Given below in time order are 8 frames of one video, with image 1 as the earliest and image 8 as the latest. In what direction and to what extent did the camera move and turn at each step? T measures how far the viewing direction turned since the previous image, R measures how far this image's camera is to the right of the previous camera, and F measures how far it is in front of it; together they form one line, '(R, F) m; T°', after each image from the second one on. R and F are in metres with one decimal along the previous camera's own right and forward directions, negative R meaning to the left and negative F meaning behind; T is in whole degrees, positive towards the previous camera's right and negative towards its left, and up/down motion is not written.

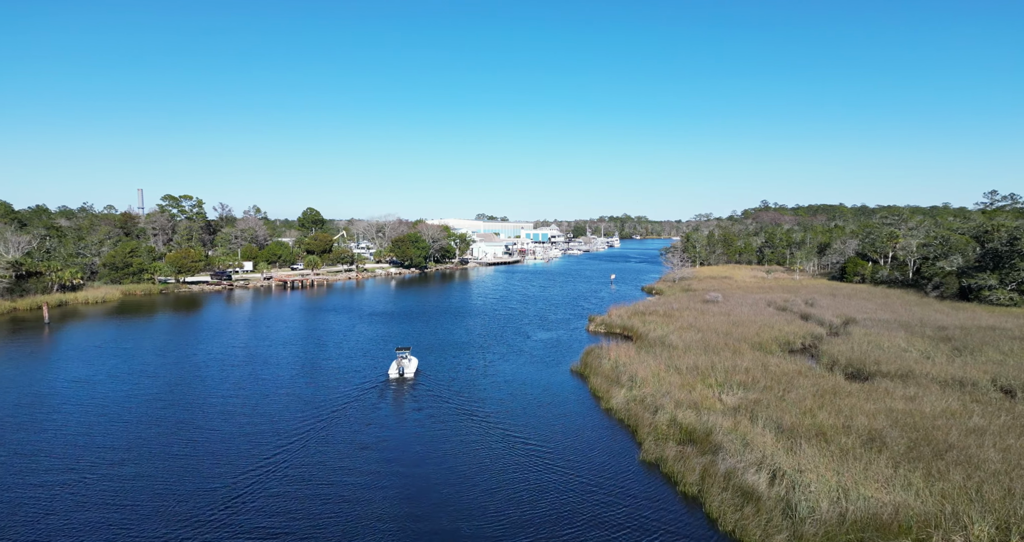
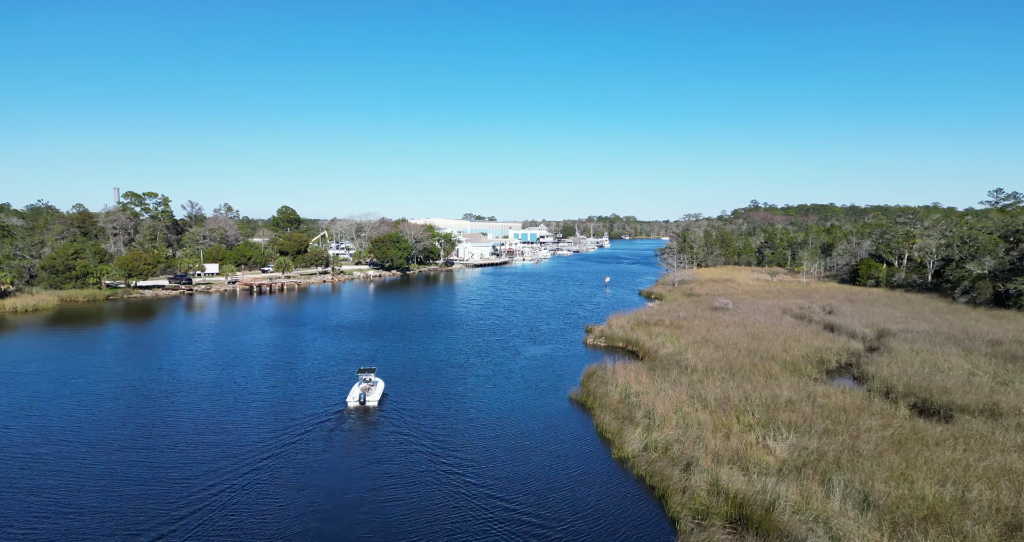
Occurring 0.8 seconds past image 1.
(+0.1, +4.5) m; +1°
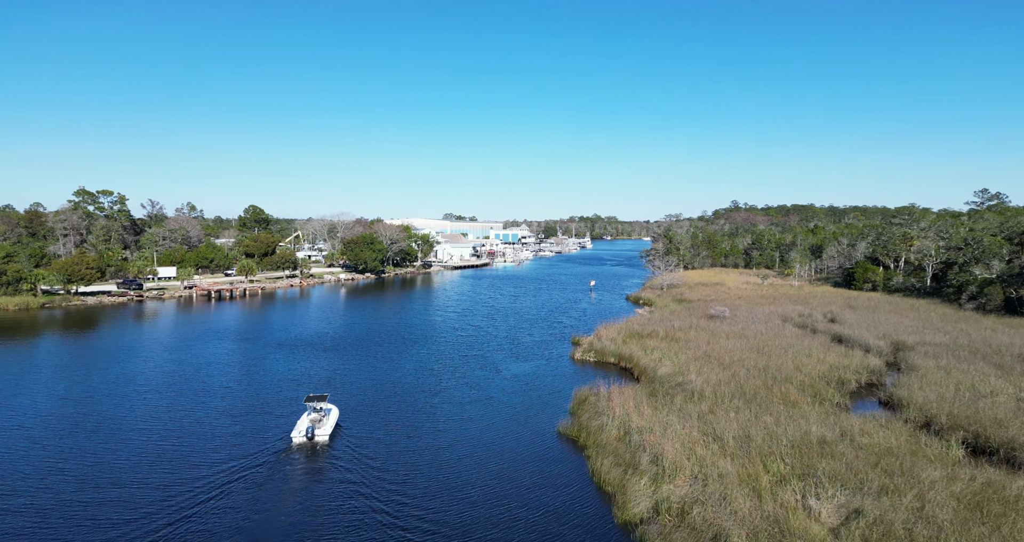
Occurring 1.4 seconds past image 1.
(+0.1, +3.3) m; +2°
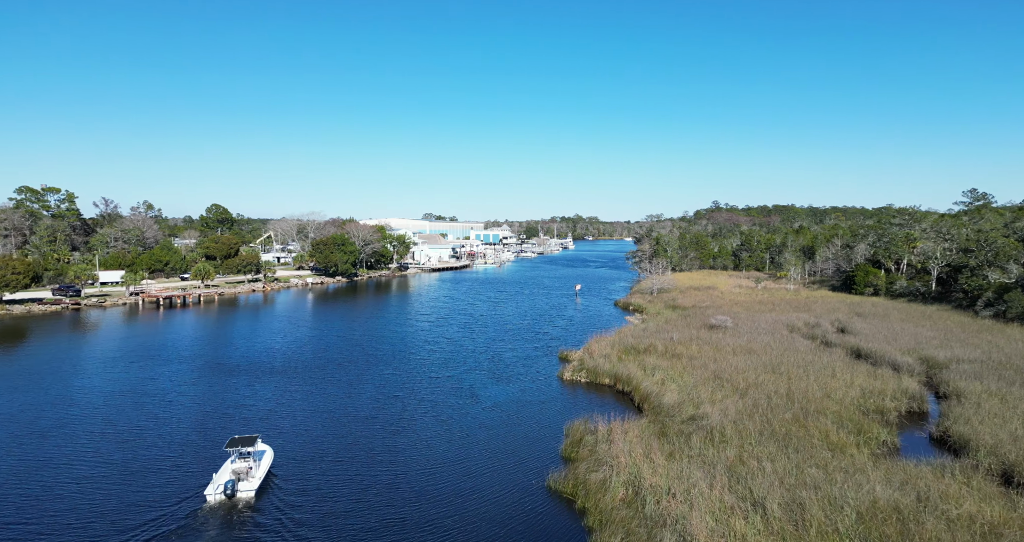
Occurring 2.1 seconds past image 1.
(+0.1, +3.7) m; +2°
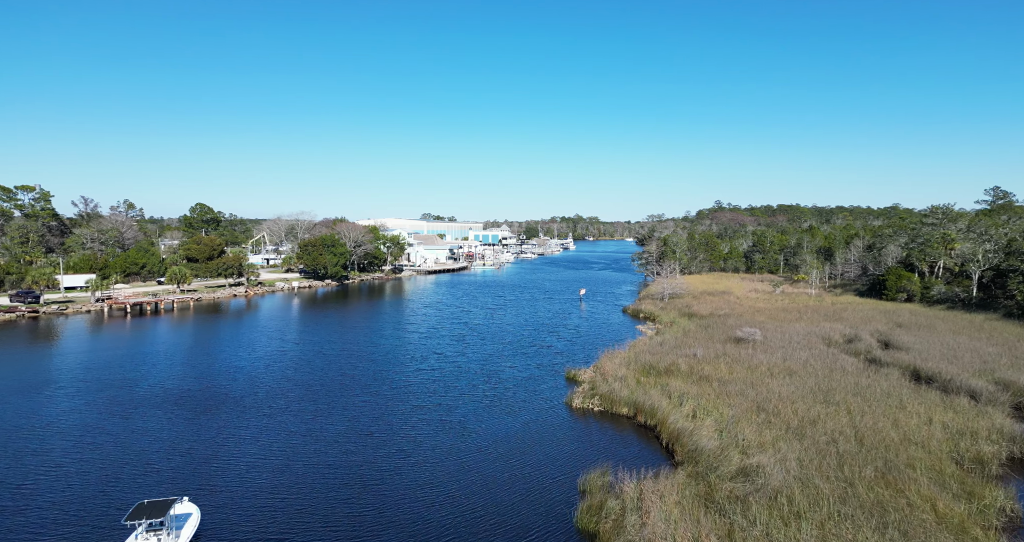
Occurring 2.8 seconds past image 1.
(0.0, +3.9) m; 0°
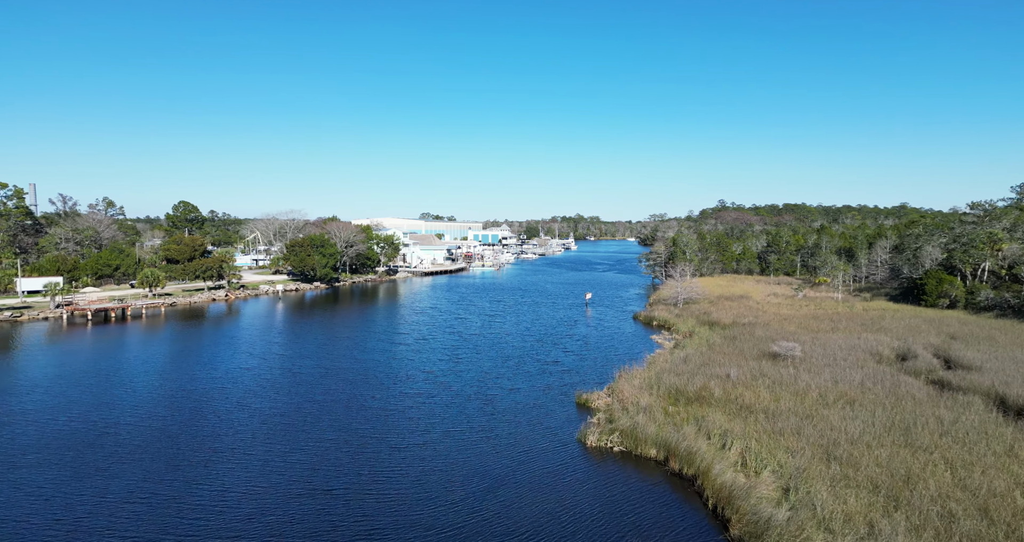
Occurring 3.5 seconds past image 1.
(0.0, +4.0) m; 0°
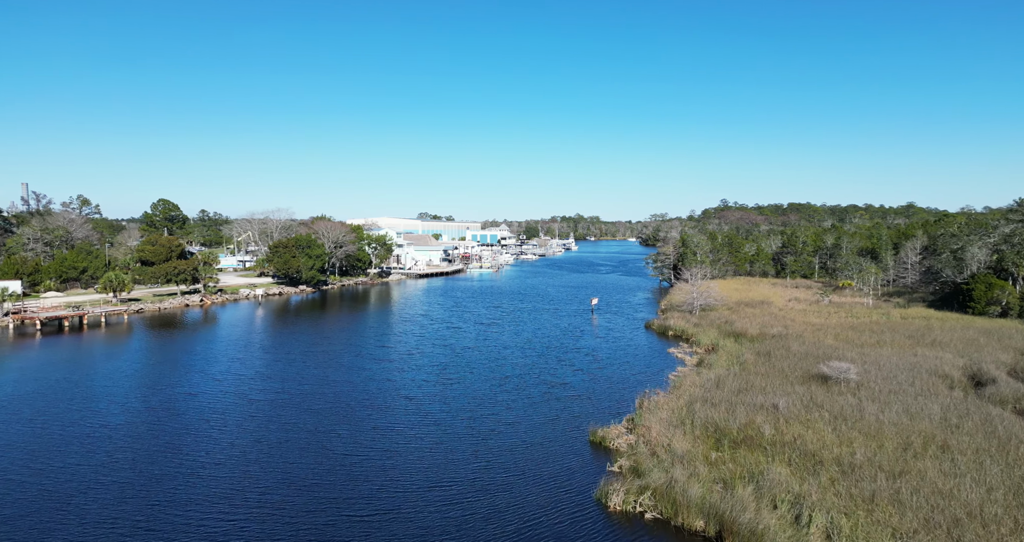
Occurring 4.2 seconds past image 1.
(0.0, +4.1) m; 0°
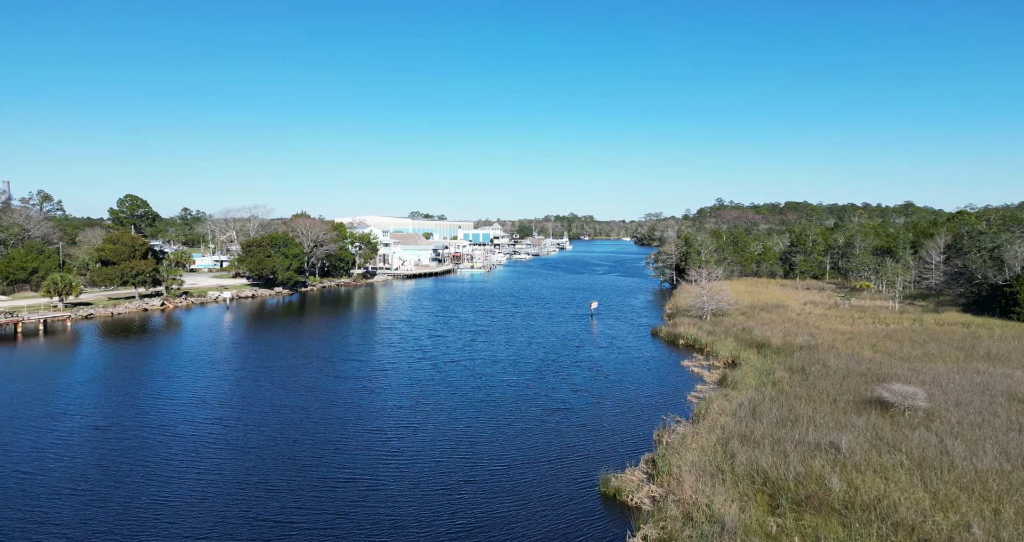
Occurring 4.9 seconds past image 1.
(+0.1, +4.0) m; +1°
